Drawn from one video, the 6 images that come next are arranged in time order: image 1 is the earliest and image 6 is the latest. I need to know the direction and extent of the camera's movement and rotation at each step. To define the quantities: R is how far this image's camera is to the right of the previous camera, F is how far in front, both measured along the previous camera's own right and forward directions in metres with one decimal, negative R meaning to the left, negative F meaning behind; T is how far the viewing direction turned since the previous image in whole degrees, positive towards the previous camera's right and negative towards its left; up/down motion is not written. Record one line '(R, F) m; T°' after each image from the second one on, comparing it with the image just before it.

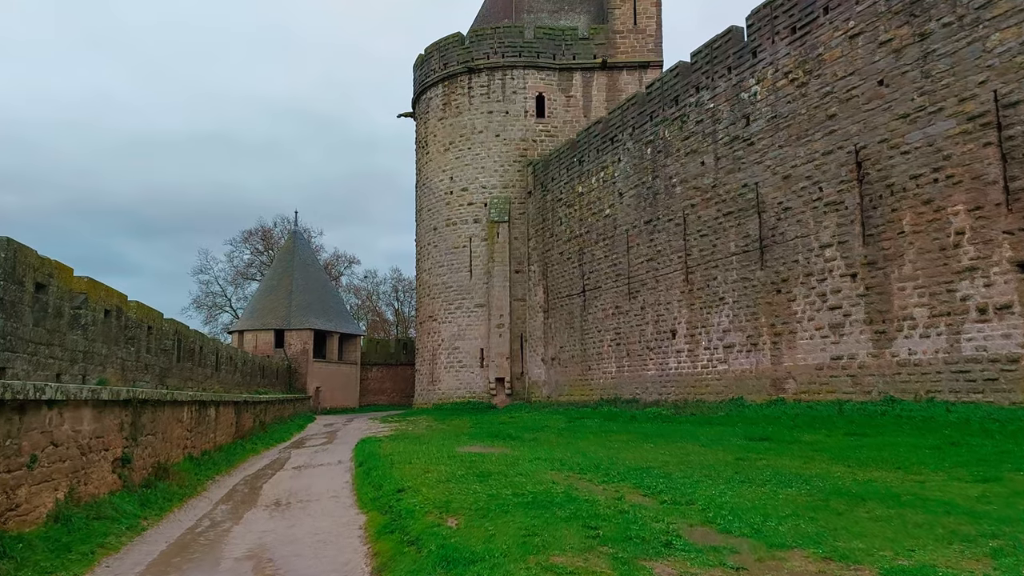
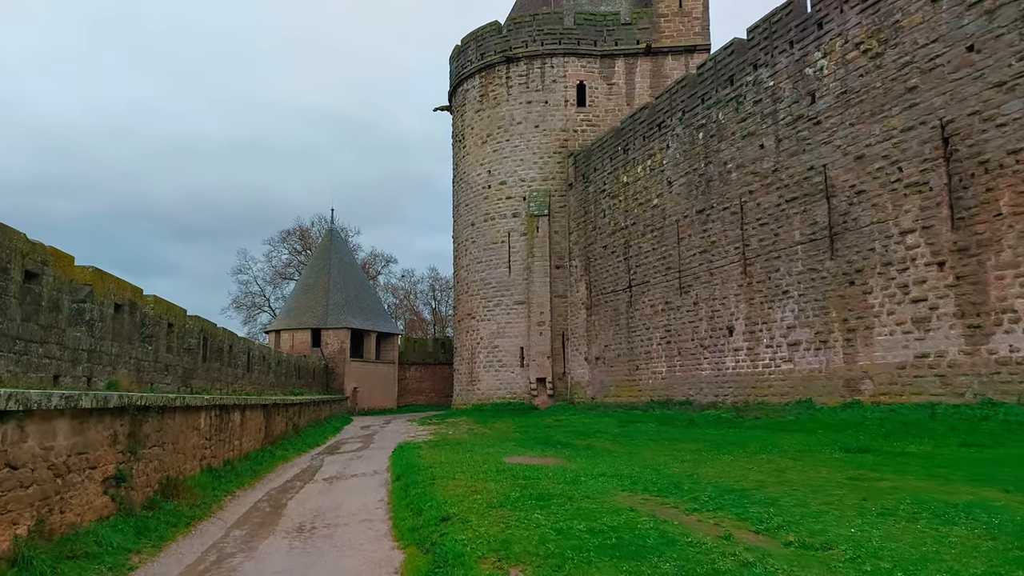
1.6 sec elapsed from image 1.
(-0.2, +0.9) m; -3°
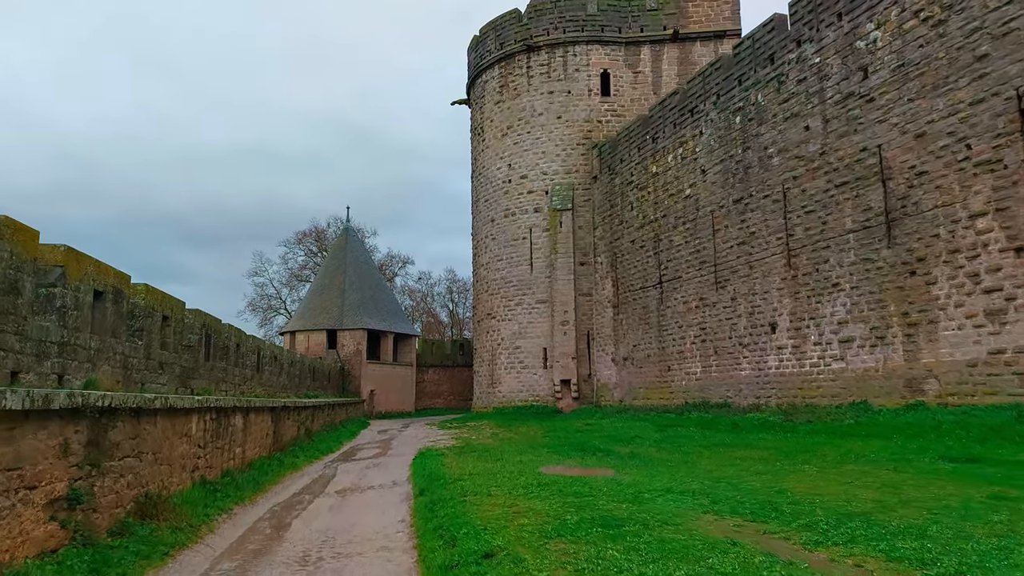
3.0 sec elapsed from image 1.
(-0.2, +0.9) m; -1°
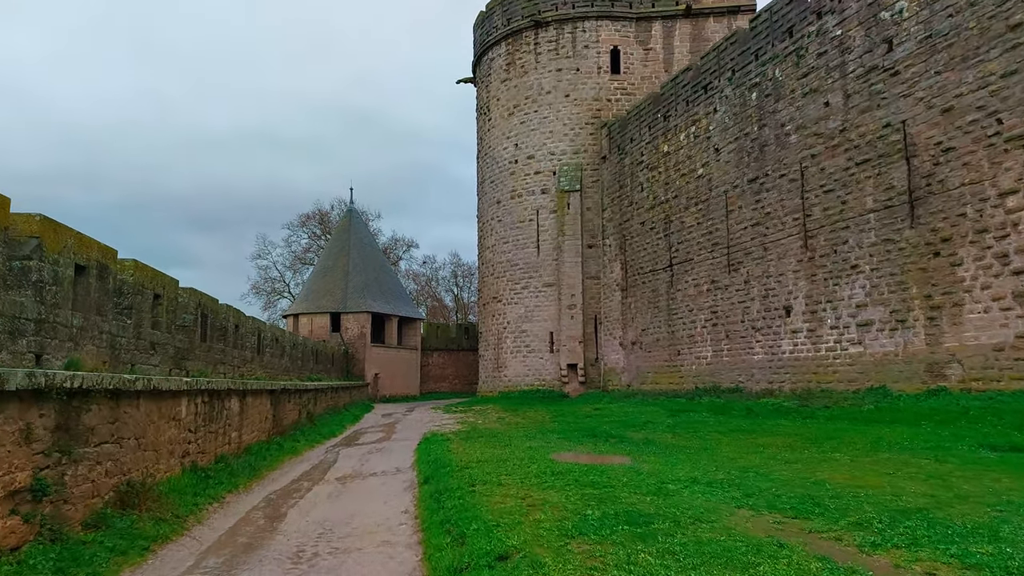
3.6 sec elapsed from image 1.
(0.0, +0.4) m; 0°
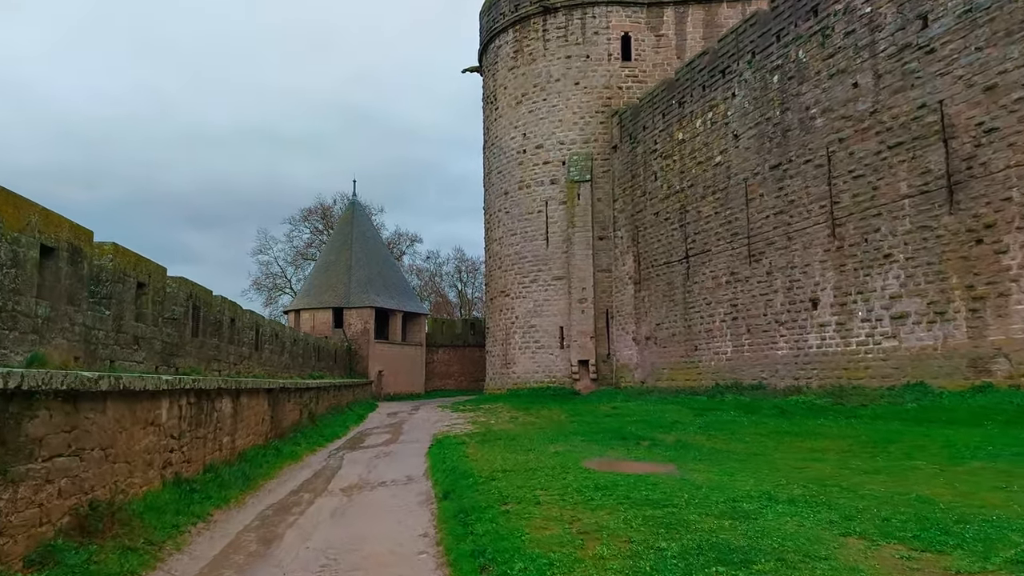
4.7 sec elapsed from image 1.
(-0.2, +0.7) m; 0°
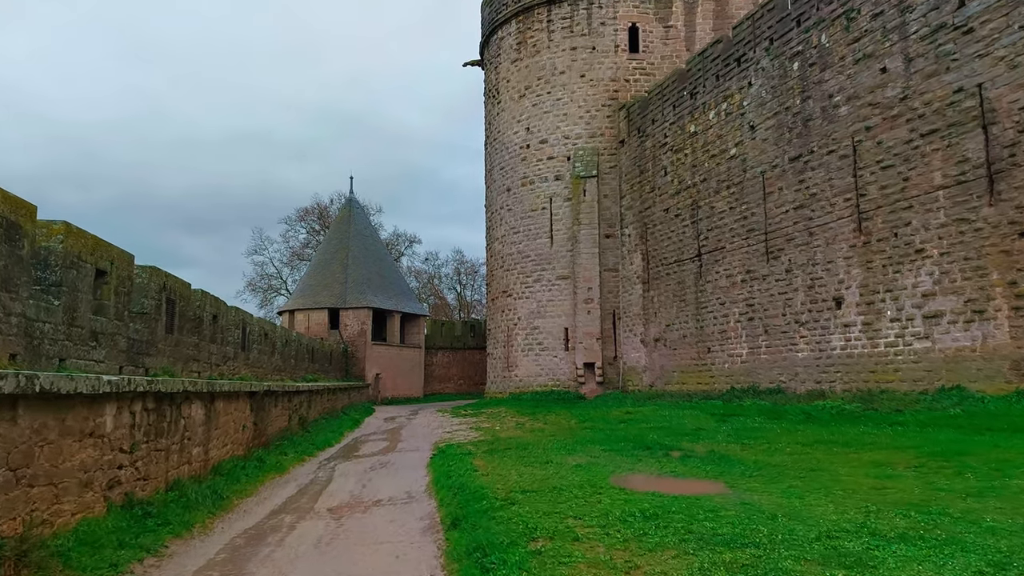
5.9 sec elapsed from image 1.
(-0.1, +0.8) m; 0°
